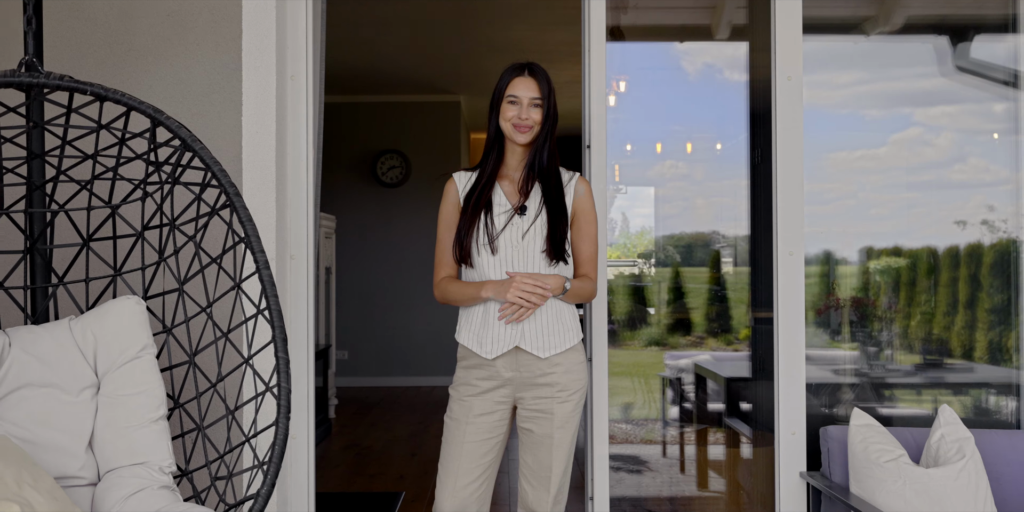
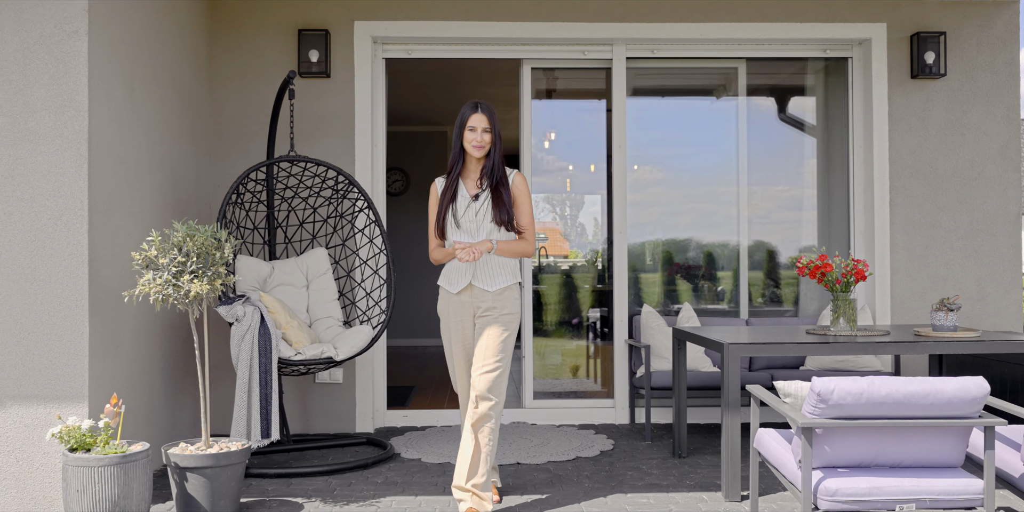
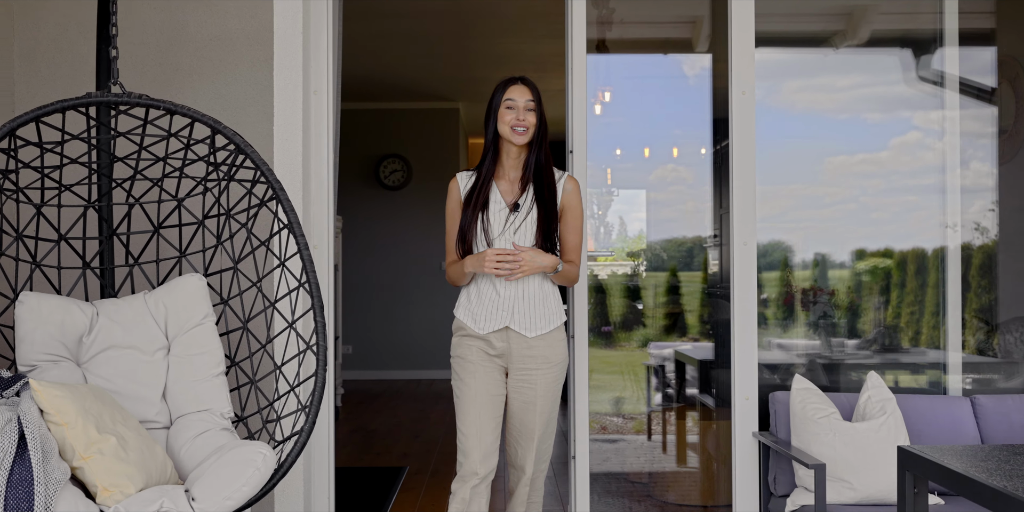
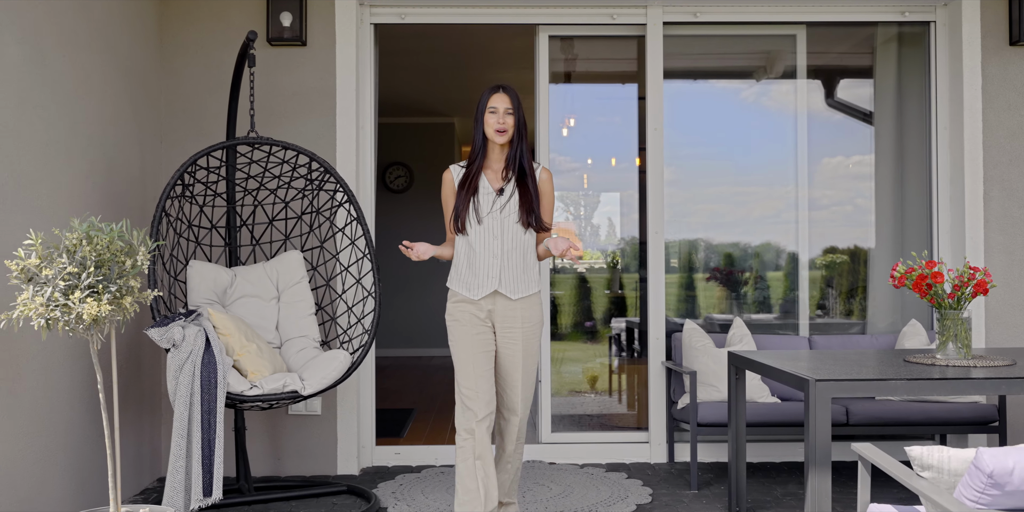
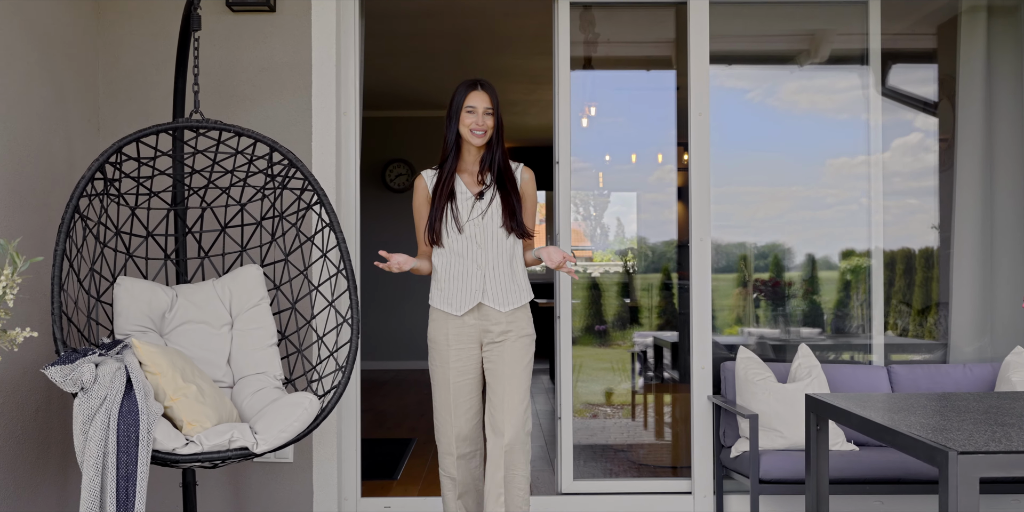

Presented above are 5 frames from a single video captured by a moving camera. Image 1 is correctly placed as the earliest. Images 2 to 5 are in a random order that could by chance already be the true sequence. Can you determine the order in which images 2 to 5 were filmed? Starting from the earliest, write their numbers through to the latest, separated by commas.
3, 5, 4, 2
